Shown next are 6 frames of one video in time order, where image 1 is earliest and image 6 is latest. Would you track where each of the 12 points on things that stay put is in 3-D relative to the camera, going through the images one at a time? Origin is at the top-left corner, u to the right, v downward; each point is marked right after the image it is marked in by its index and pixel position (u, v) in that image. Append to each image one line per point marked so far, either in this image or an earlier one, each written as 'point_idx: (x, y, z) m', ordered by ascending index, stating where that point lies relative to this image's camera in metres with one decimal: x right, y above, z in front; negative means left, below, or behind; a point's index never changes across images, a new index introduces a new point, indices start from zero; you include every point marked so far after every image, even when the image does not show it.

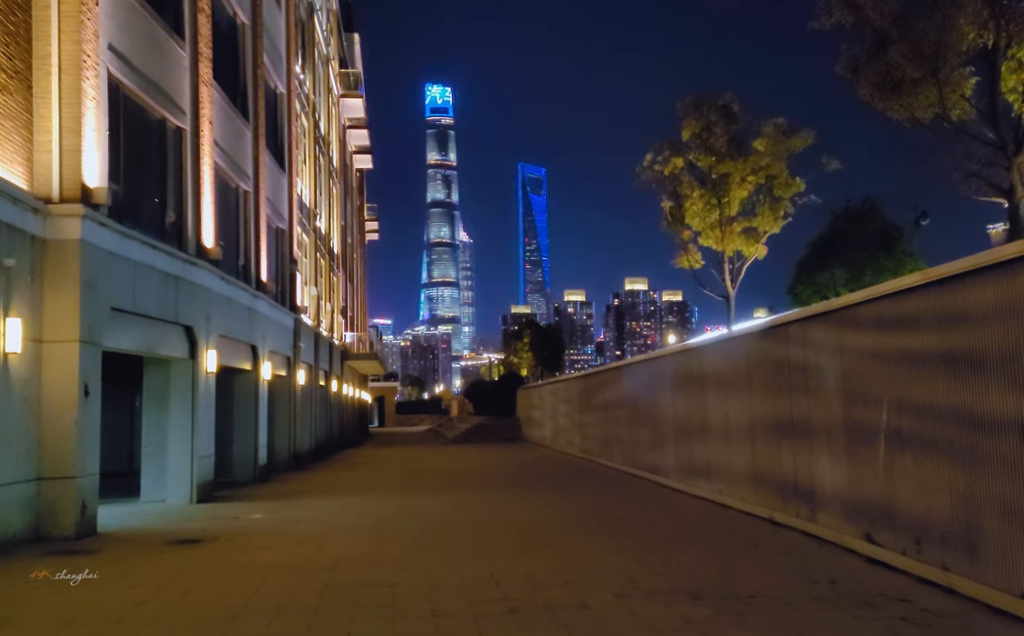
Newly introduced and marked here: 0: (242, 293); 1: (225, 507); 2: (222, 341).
0: (-6.3, +0.6, +17.8) m
1: (-5.3, -3.5, +14.2) m
2: (-6.4, -0.5, +16.7) m
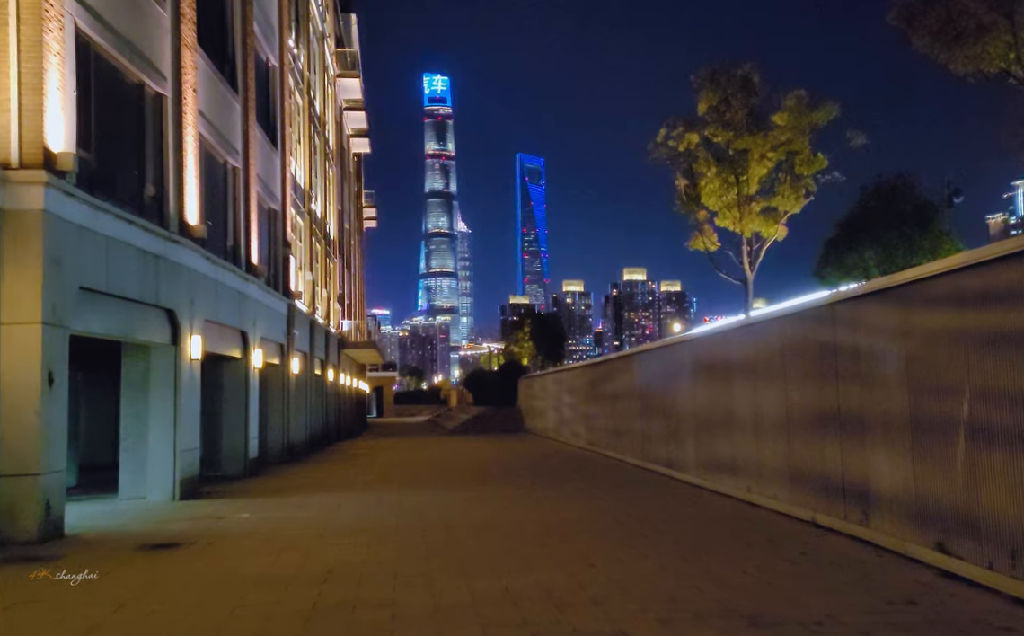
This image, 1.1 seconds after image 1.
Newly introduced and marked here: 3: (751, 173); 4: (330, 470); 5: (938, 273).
0: (-6.2, +0.9, +16.7) m
1: (-5.1, -3.2, +13.1) m
2: (-6.2, -0.2, +15.6) m
3: (+6.0, +3.6, +19.2) m
4: (-4.6, -3.9, +19.6) m
5: (+3.8, +0.4, +6.9) m
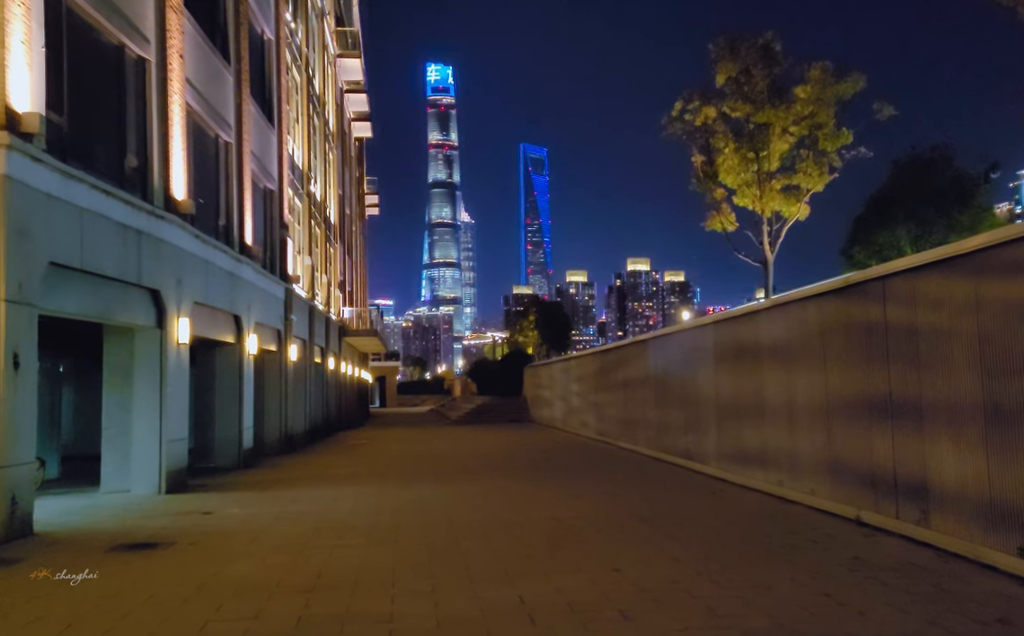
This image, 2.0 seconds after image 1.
0: (-6.0, +1.3, +15.8) m
1: (-5.0, -2.9, +12.2) m
2: (-6.1, +0.2, +14.7) m
3: (+6.2, +4.0, +18.1) m
4: (-4.4, -3.5, +18.7) m
5: (+3.9, +0.6, +5.9) m
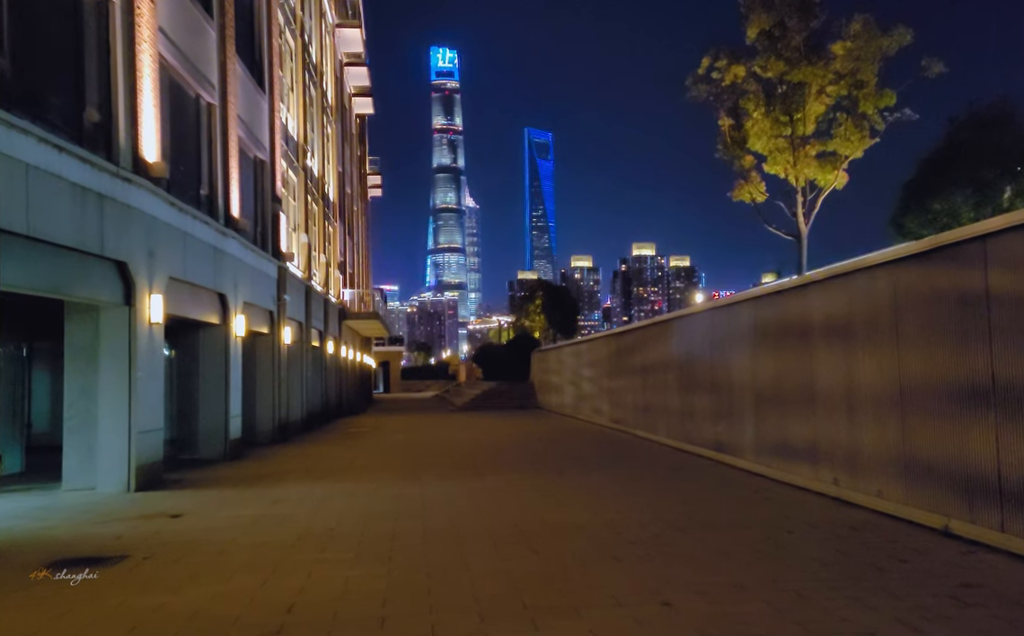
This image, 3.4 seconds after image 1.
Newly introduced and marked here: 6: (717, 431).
0: (-5.8, +1.7, +14.3) m
1: (-4.8, -2.6, +10.8) m
2: (-5.9, +0.6, +13.3) m
3: (+6.4, +4.5, +16.6) m
4: (-4.2, -3.0, +17.3) m
5: (+4.1, +0.9, +4.4) m
6: (+3.6, -2.0, +13.5) m
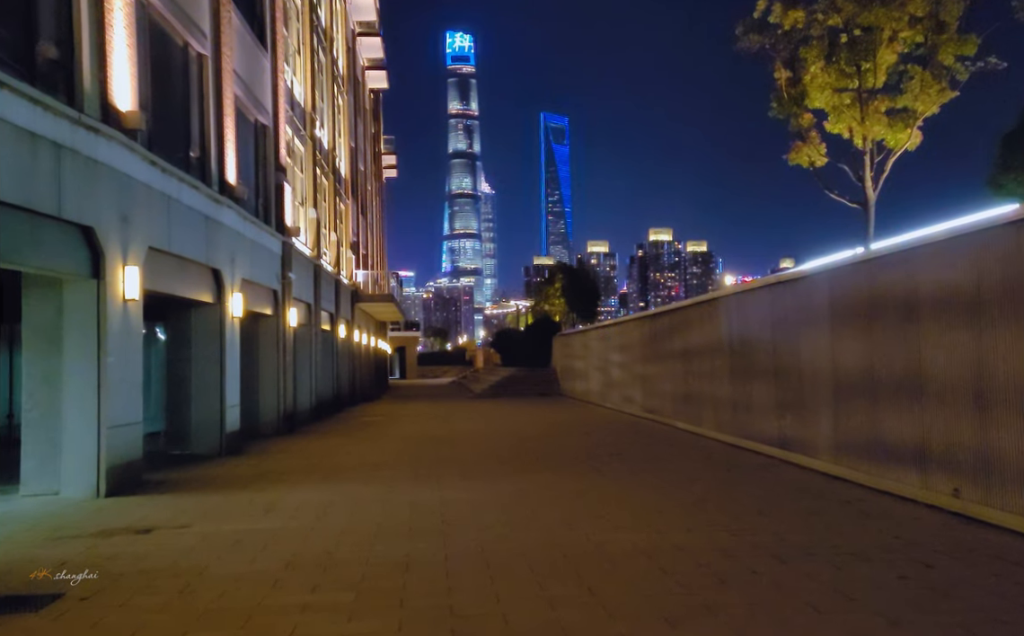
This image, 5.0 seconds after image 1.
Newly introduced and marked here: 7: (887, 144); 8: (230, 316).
0: (-5.3, +2.1, +12.6) m
1: (-4.4, -2.2, +9.1) m
2: (-5.4, +0.9, +11.6) m
3: (+6.9, +4.9, +14.5) m
4: (-3.6, -2.6, +15.6) m
5: (+4.4, +1.1, +2.5) m
6: (+4.1, -1.6, +11.7) m
7: (+7.4, +3.4, +15.1) m
8: (-5.3, +0.1, +14.4) m
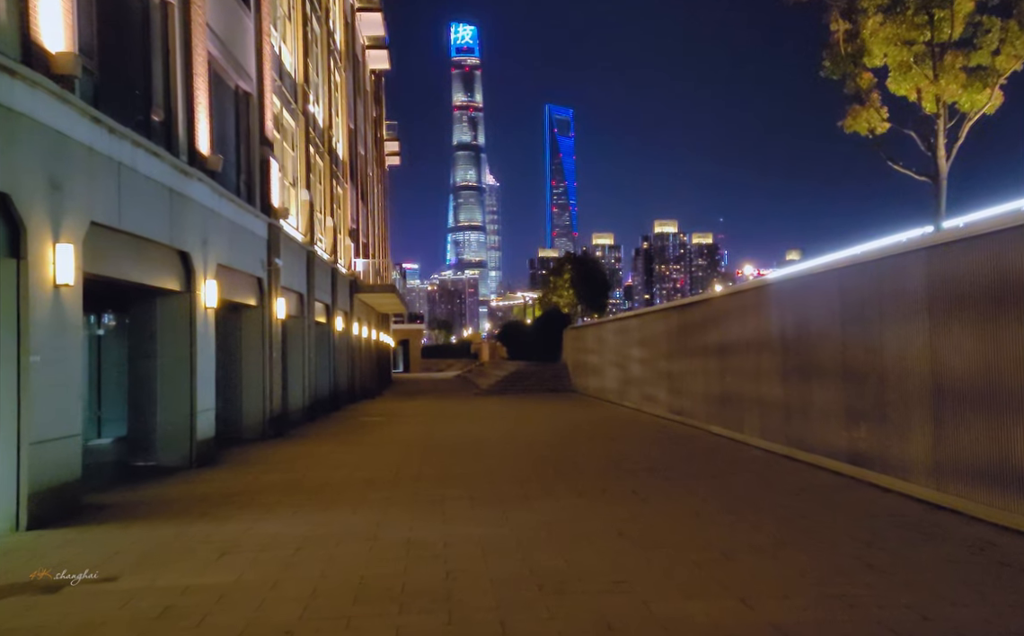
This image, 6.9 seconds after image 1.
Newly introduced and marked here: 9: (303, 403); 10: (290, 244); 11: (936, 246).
0: (-5.1, +2.2, +10.7) m
1: (-4.1, -2.1, +7.2) m
2: (-5.1, +1.1, +9.6) m
3: (+7.2, +5.1, +12.5) m
4: (-3.4, -2.4, +13.7) m
5: (+4.6, +1.1, +0.5) m
6: (+4.4, -1.5, +9.7) m
7: (+7.7, +3.6, +13.0) m
8: (-5.1, +0.2, +12.5) m
9: (-5.4, -2.1, +19.6) m
10: (-5.4, +1.8, +18.6) m
11: (+4.4, +0.8, +8.1) m
